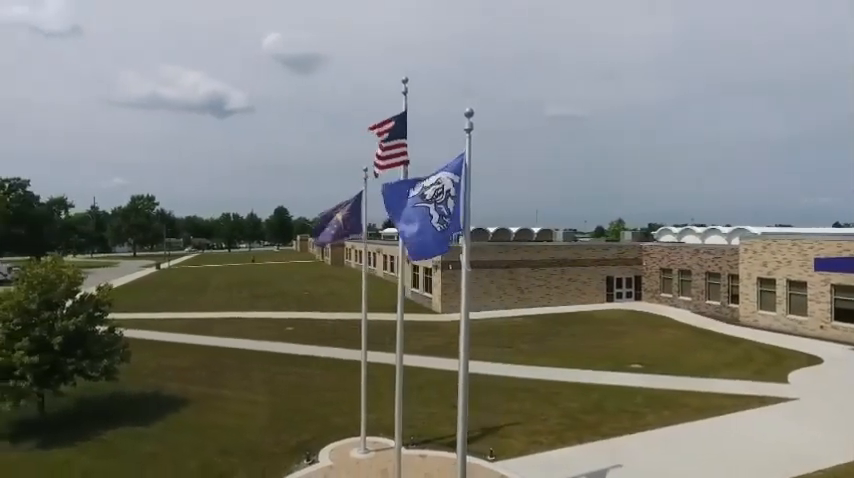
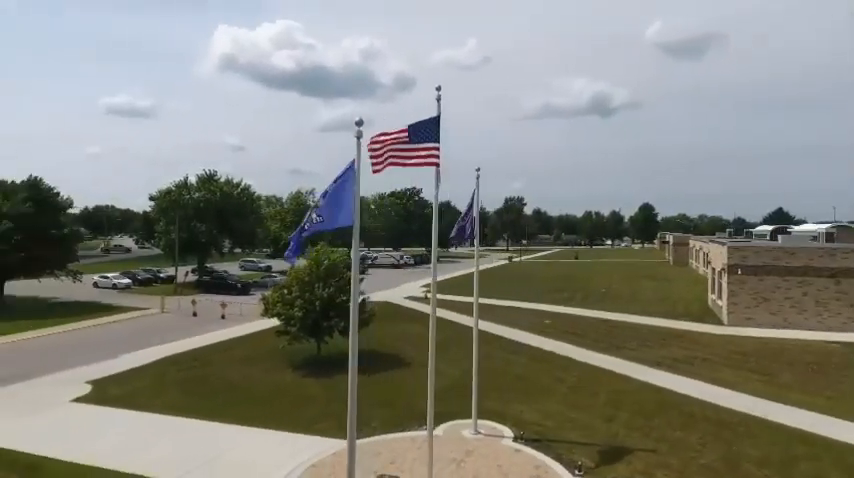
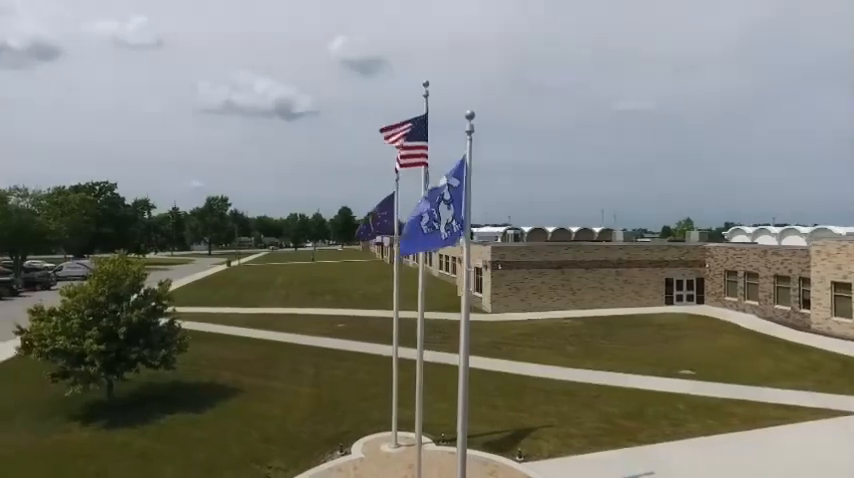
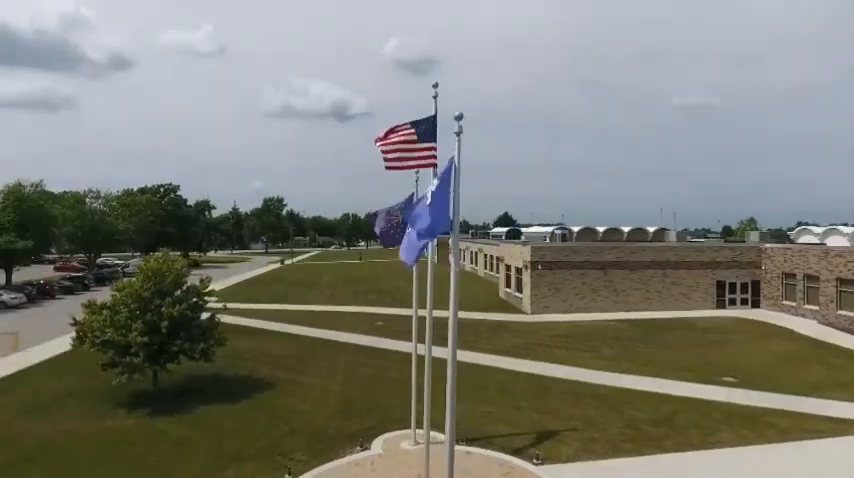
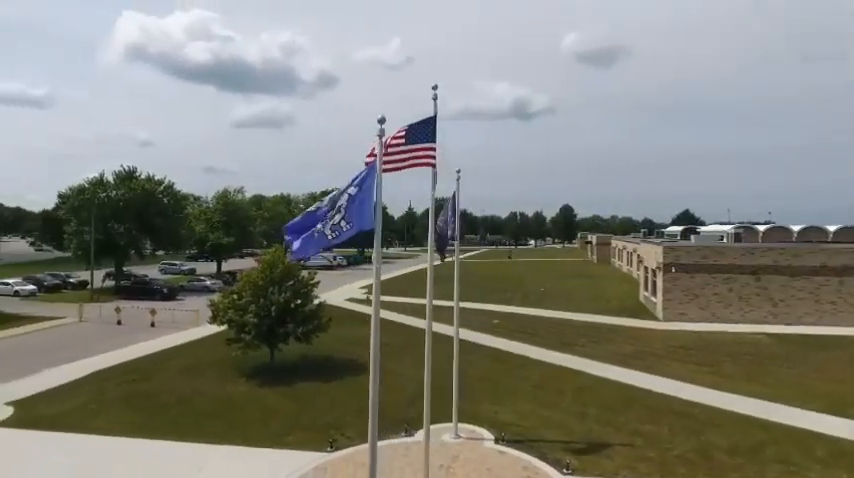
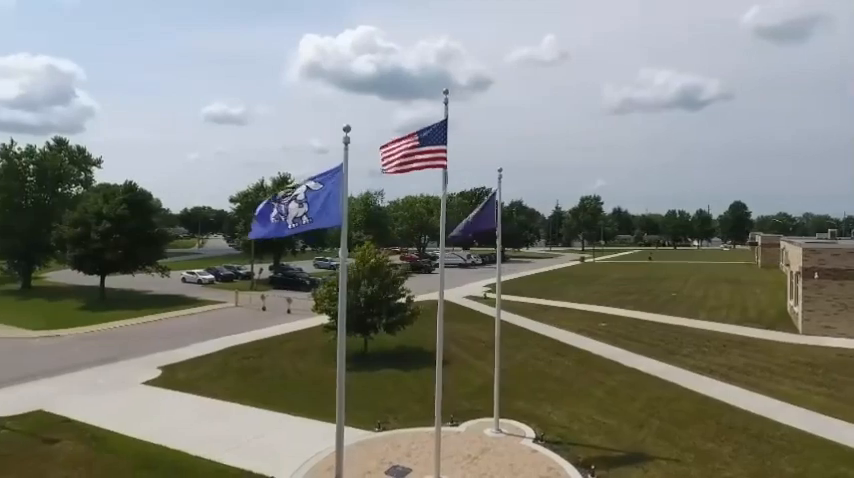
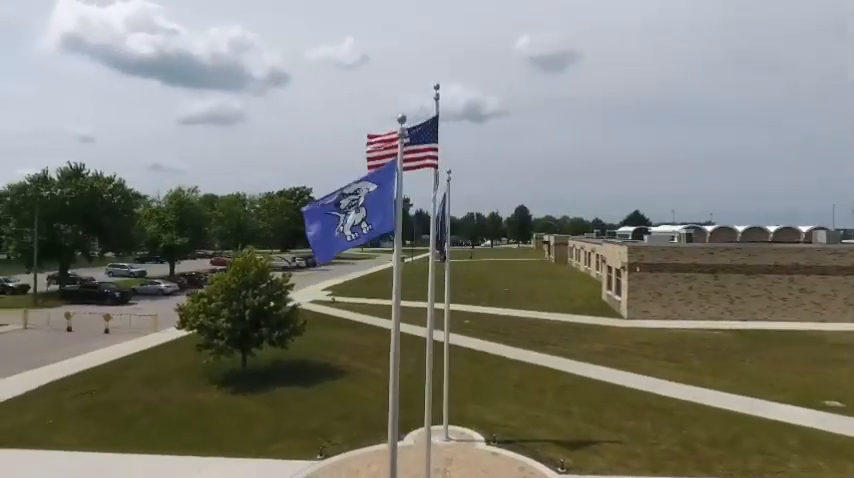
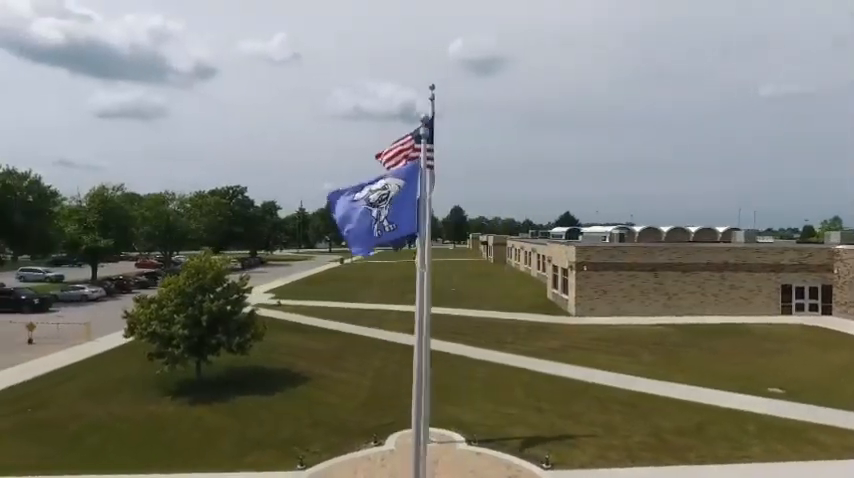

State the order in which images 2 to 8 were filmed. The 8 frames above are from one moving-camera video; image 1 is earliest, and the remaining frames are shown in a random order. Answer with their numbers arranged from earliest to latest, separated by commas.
3, 4, 8, 7, 5, 2, 6
